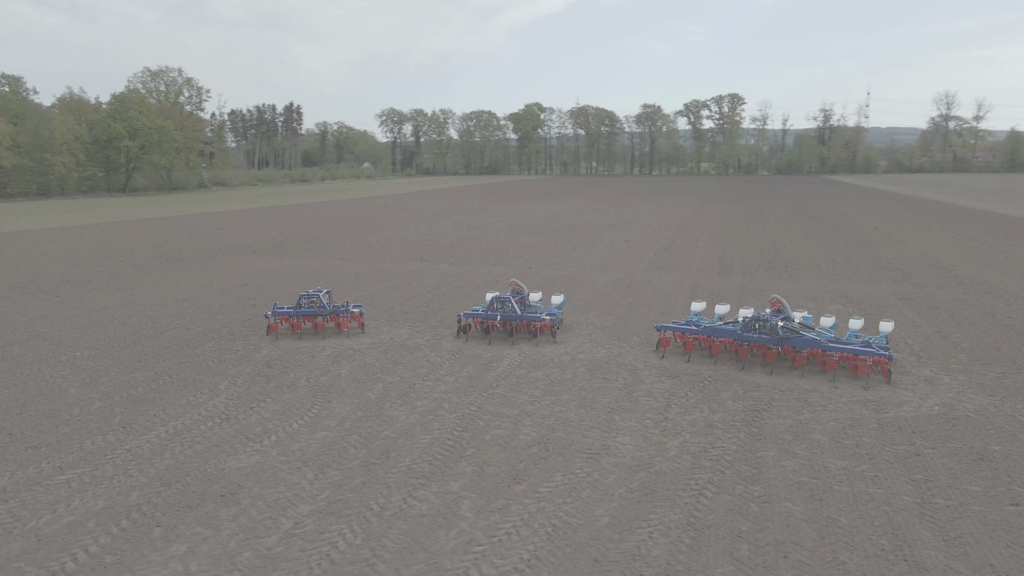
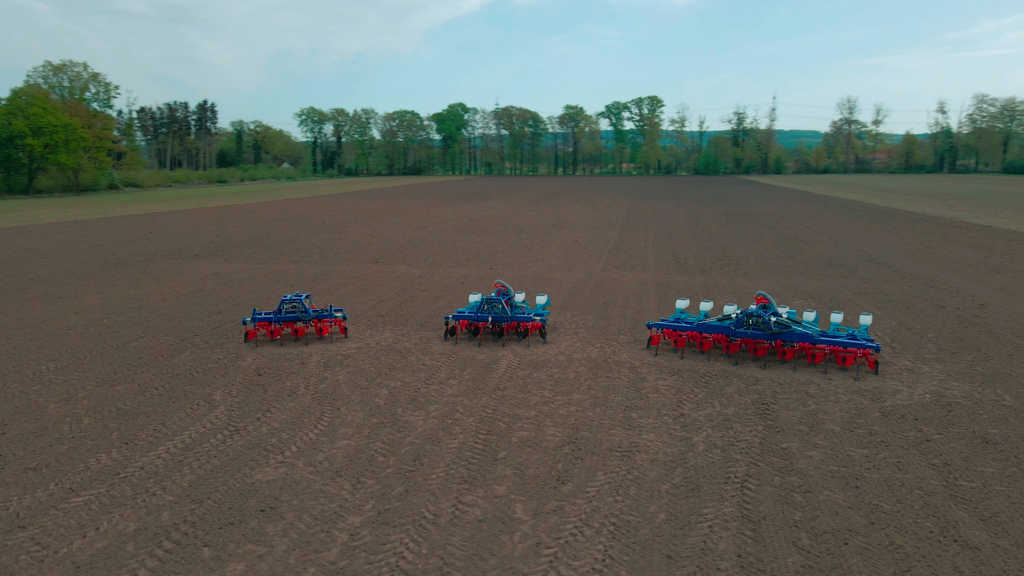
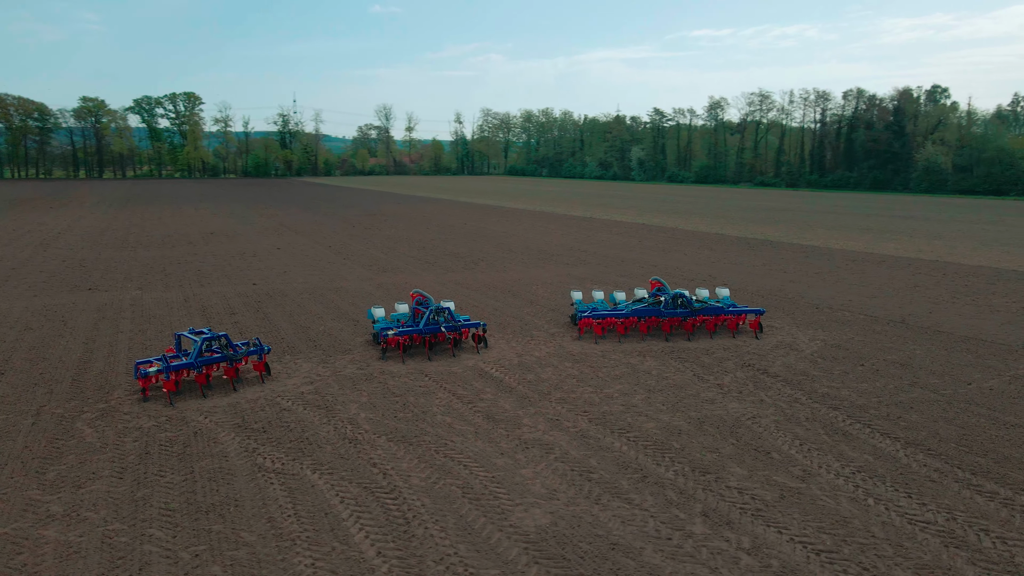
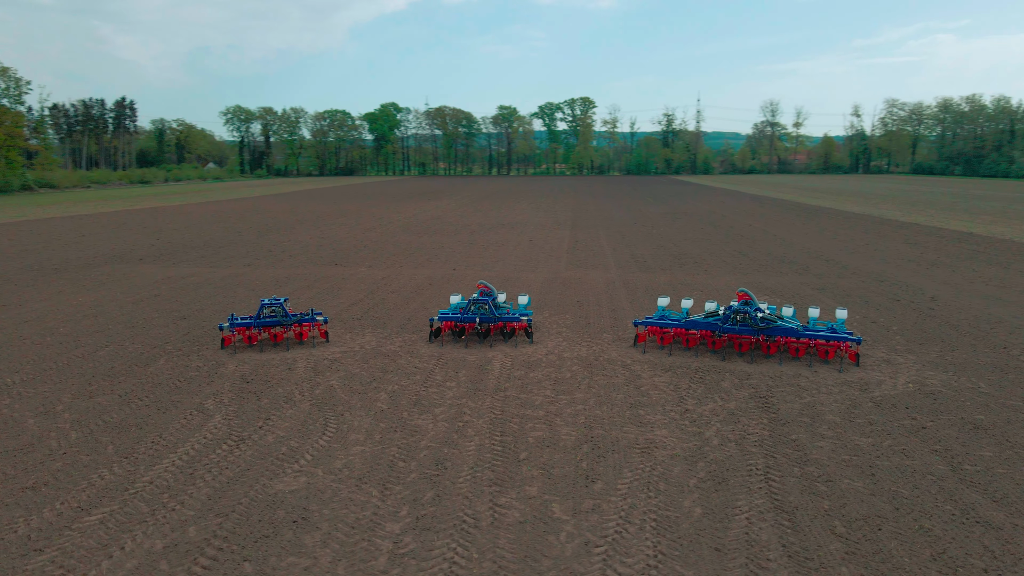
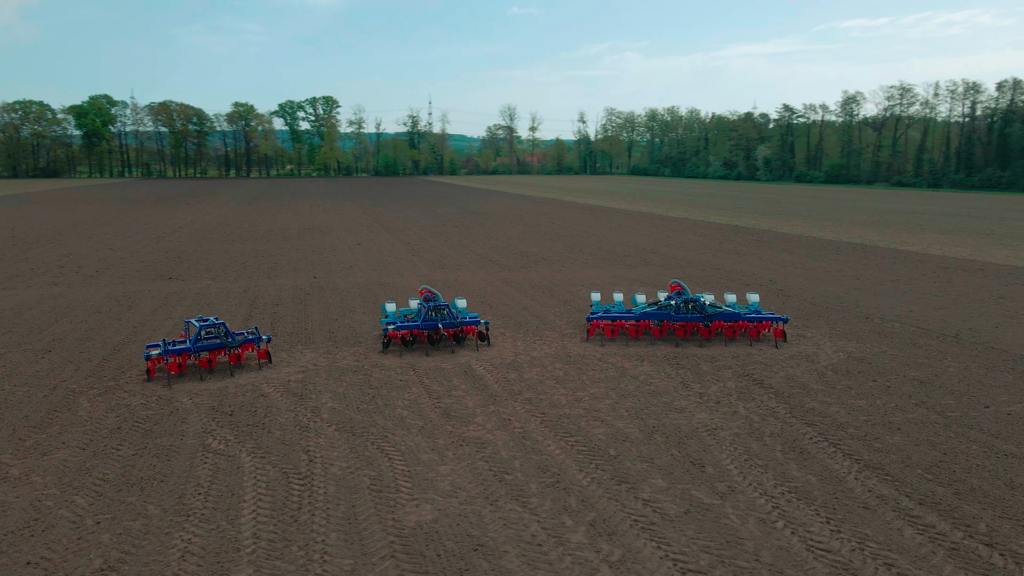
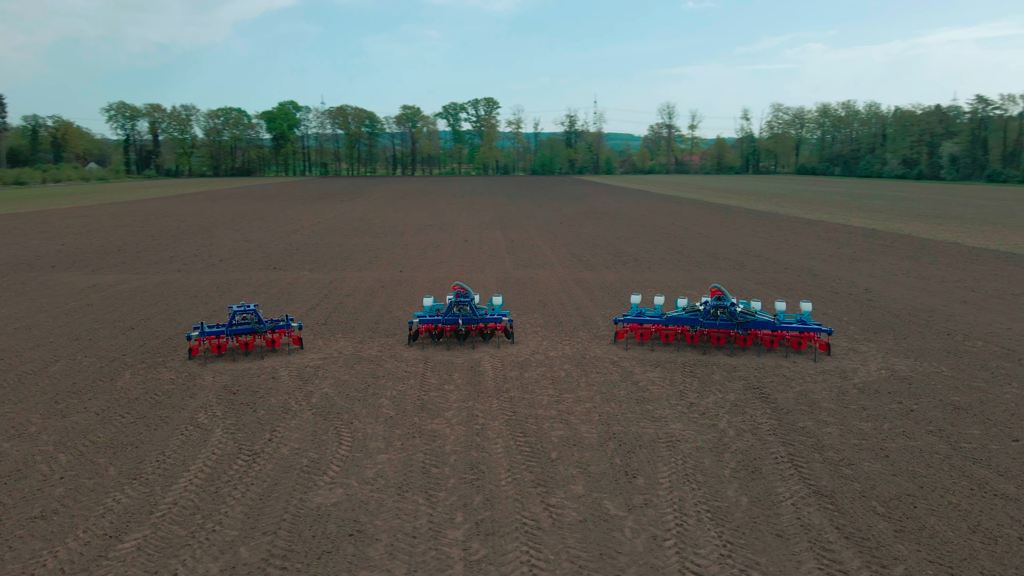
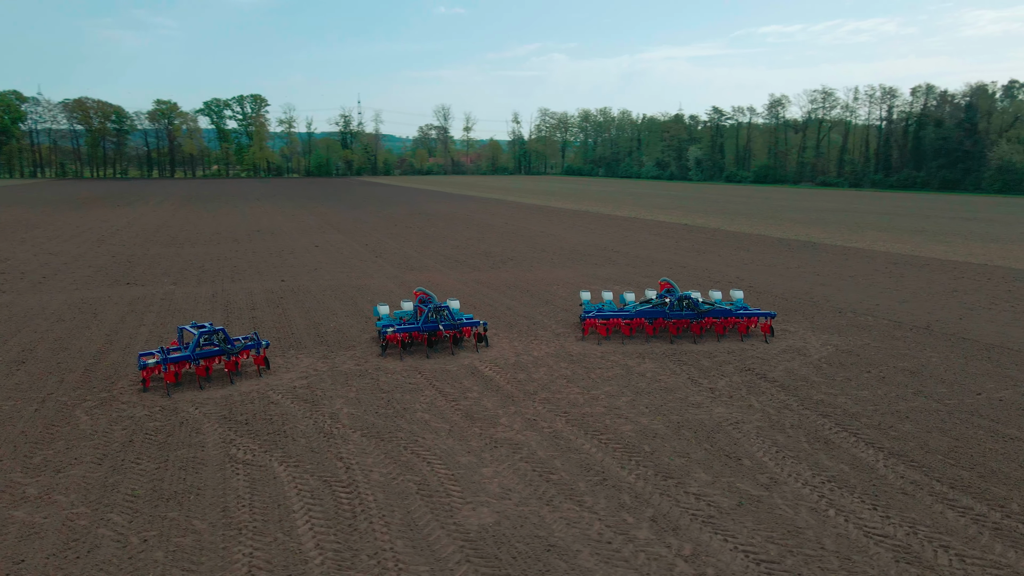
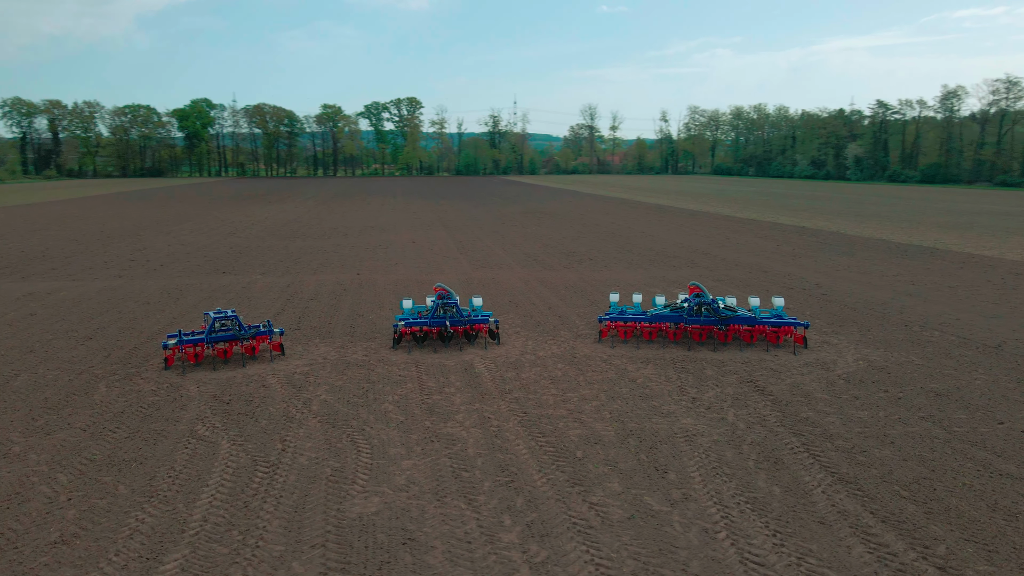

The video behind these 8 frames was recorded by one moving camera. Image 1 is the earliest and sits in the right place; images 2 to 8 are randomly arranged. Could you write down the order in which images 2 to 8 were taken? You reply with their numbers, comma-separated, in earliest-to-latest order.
2, 4, 6, 8, 5, 7, 3
